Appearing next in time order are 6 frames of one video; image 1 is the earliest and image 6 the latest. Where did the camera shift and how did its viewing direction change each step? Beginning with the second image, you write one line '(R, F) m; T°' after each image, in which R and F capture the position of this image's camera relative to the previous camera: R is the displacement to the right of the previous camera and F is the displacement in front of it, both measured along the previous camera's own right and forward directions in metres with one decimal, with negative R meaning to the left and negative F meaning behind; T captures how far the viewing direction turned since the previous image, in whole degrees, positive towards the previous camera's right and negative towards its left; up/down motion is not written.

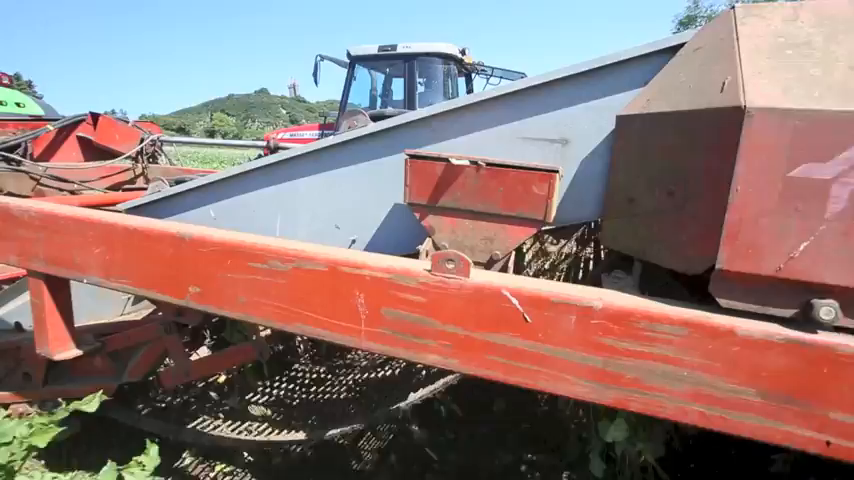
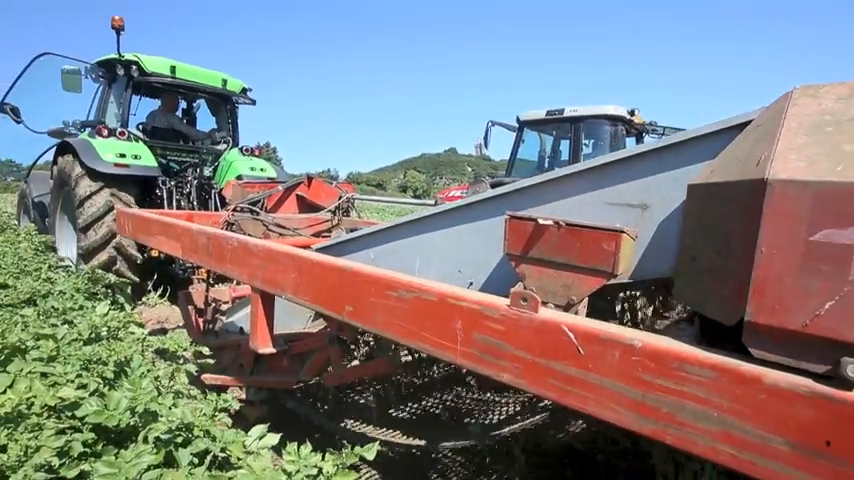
(+0.3, -0.3) m; -21°
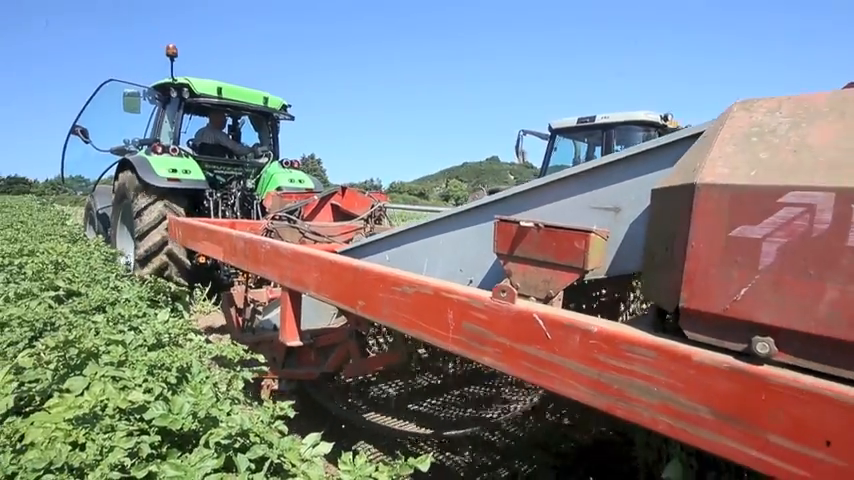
(+0.2, -0.2) m; -5°
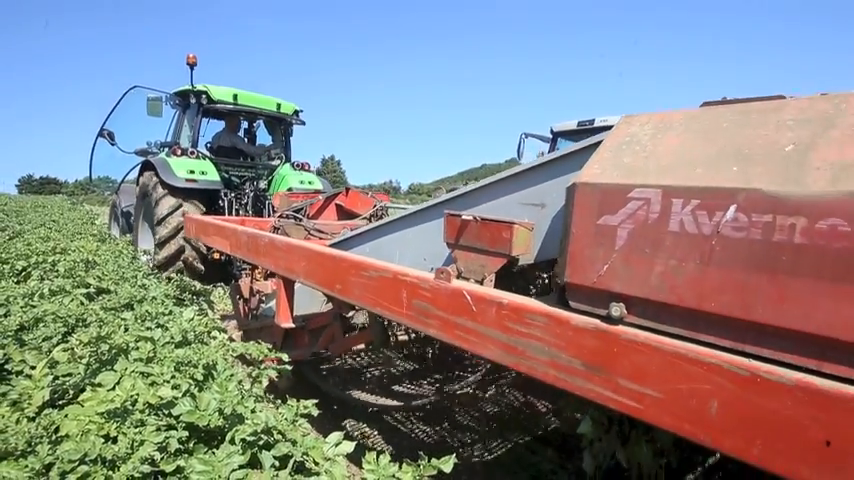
(+0.3, -0.3) m; -2°
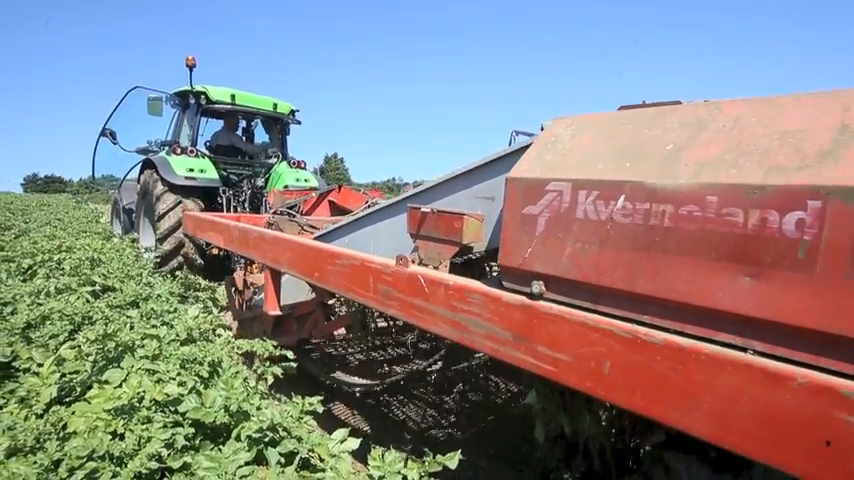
(+0.2, -0.2) m; 0°
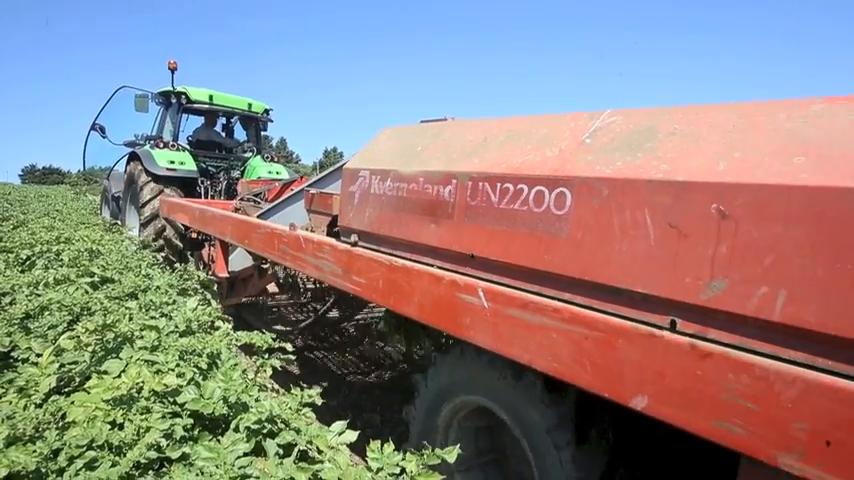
(+0.8, -0.9) m; 0°
